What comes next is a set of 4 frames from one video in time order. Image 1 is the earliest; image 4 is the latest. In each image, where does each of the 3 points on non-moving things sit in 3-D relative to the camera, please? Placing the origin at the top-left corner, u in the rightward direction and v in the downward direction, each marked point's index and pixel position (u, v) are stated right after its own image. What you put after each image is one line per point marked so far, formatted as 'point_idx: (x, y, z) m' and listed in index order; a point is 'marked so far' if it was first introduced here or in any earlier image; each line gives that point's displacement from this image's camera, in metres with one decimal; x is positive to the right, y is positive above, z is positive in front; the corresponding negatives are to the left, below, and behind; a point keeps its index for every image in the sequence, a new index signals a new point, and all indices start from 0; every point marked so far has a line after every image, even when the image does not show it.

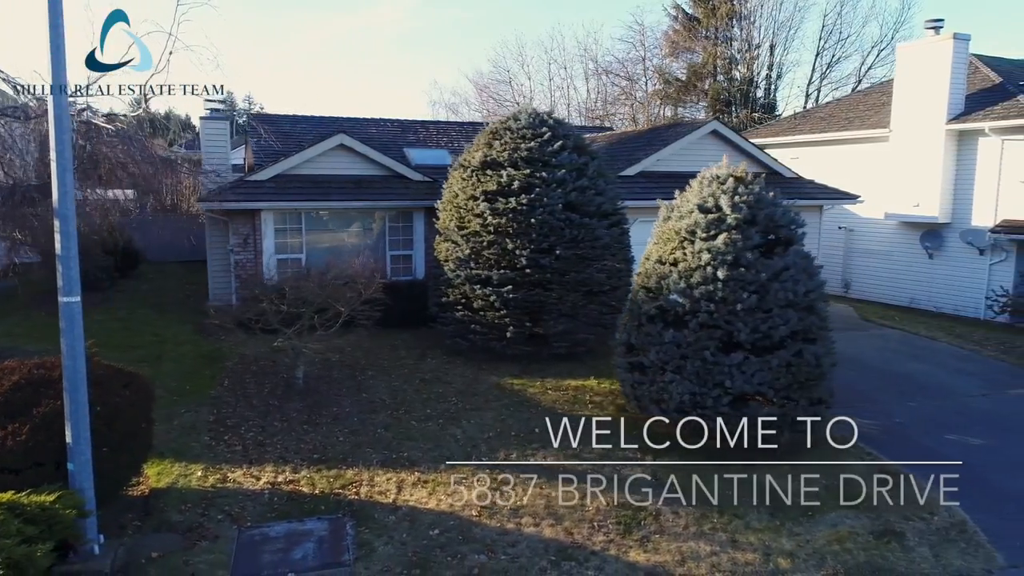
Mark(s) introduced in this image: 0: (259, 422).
0: (-3.1, -1.6, +8.8) m
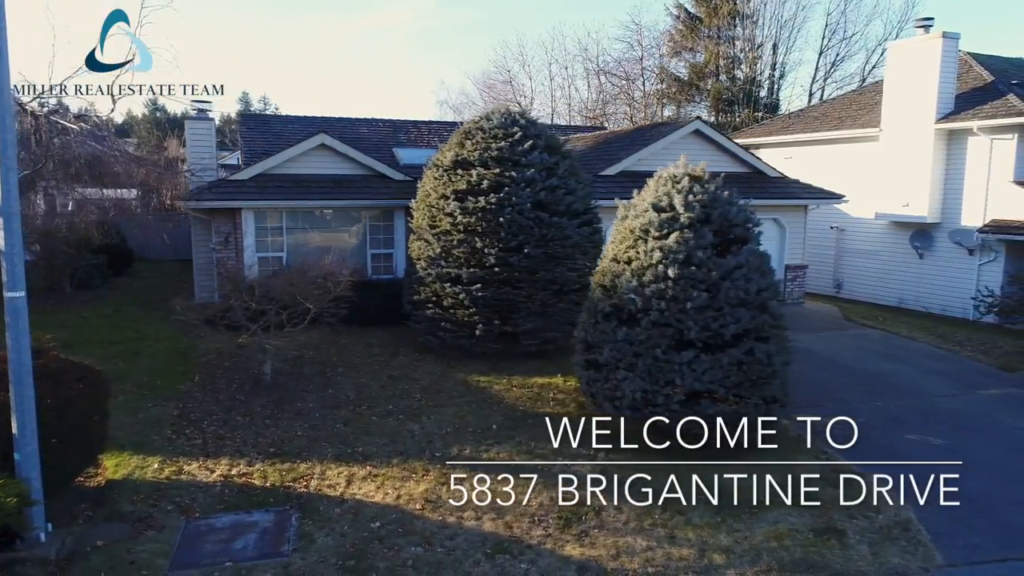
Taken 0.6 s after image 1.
0: (-3.7, -1.6, +9.0) m
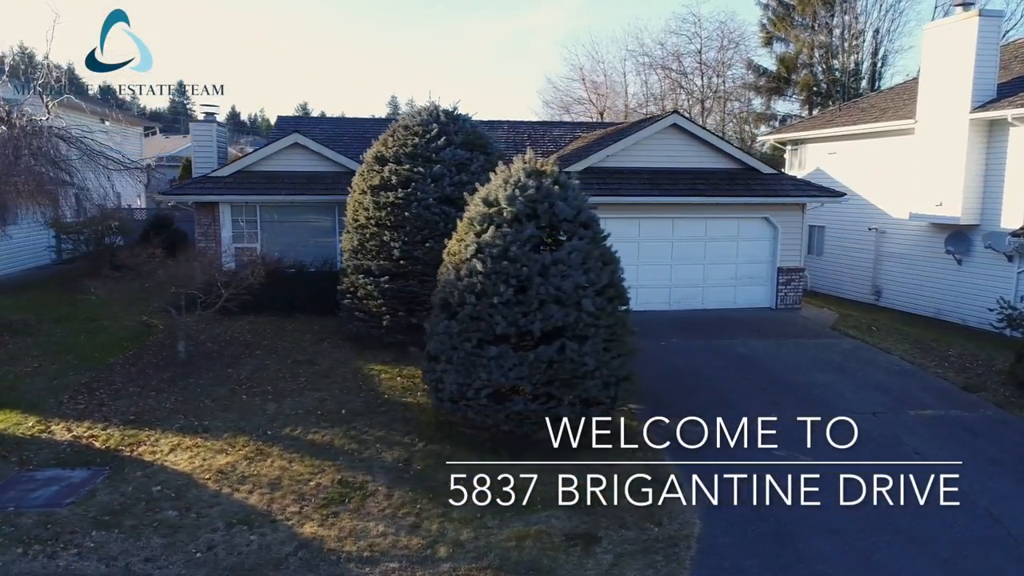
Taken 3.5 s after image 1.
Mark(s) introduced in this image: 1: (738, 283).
0: (-5.5, -1.4, +10.1) m
1: (+4.8, +0.1, +15.3) m
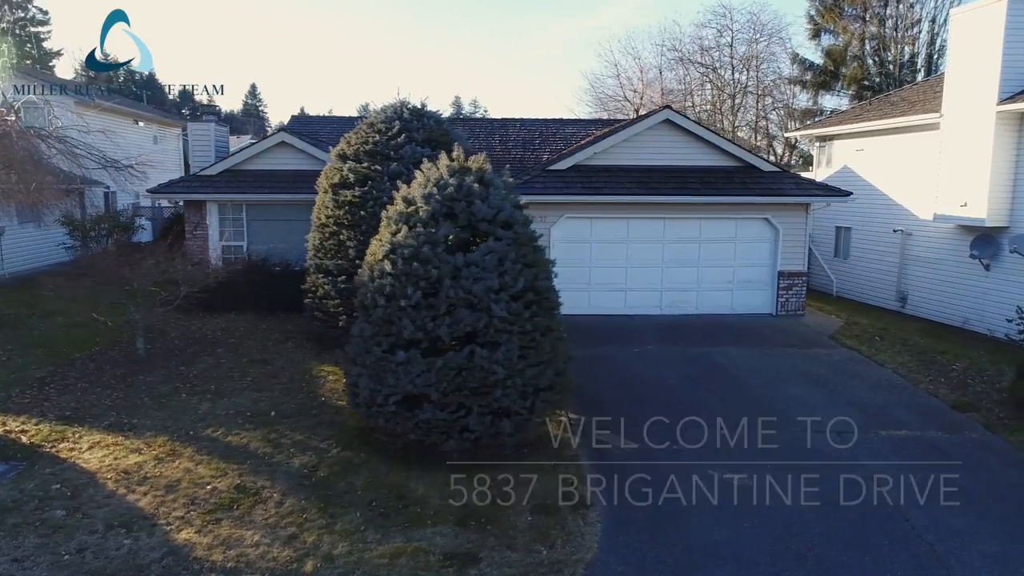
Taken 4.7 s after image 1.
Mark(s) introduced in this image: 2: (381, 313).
0: (-6.3, -1.3, +10.2) m
1: (+4.5, 0.0, +14.5) m
2: (-1.4, -0.3, +7.8) m
